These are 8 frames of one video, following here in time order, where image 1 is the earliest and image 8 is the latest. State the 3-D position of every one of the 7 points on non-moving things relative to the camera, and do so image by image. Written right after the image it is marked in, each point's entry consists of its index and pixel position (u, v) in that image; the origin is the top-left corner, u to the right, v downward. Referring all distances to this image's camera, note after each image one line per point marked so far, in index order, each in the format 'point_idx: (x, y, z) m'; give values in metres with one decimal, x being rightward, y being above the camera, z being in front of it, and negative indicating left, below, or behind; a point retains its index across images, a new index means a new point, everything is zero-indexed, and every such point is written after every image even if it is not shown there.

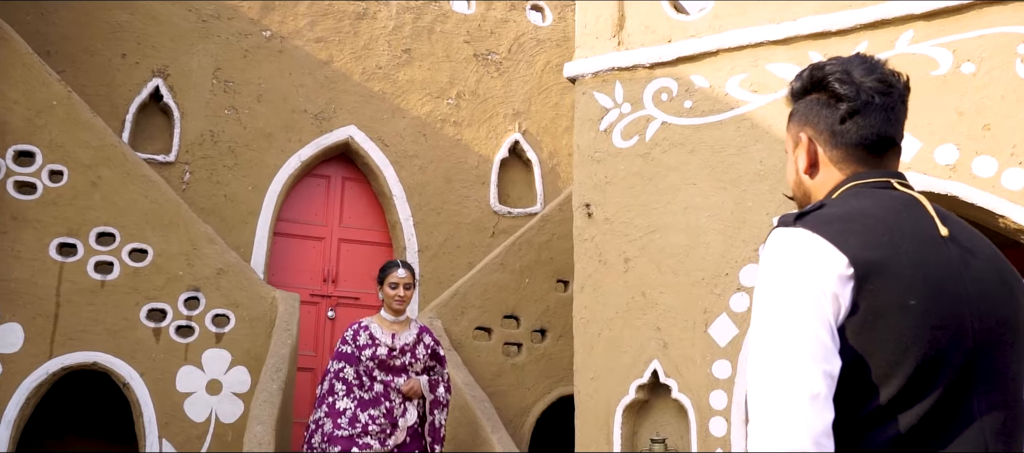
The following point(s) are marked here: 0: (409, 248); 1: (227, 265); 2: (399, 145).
0: (-0.9, -0.2, +8.3) m
1: (-1.9, -0.3, +6.6) m
2: (-1.0, +0.7, +8.5) m
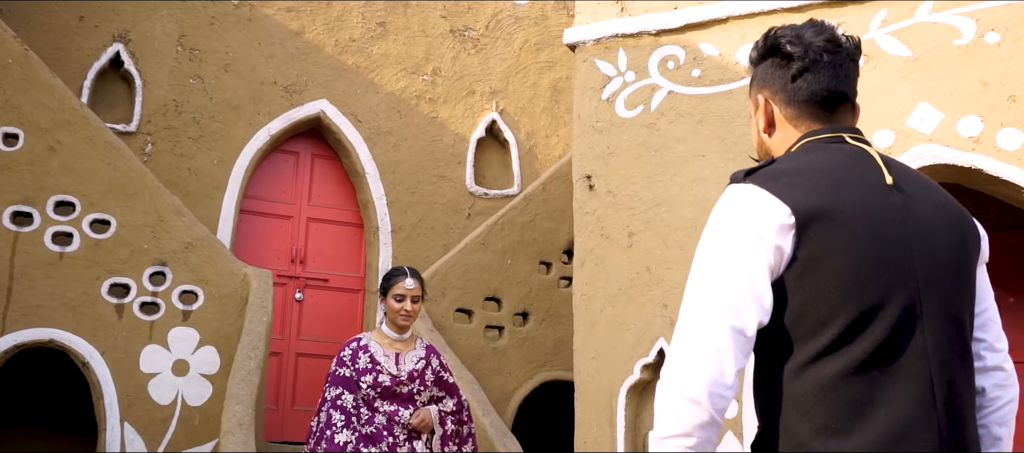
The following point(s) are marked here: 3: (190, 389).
0: (-1.0, 0.0, +8.0) m
1: (-2.0, -0.1, +6.2) m
2: (-1.1, +0.9, +8.2) m
3: (-1.9, -1.0, +5.9) m
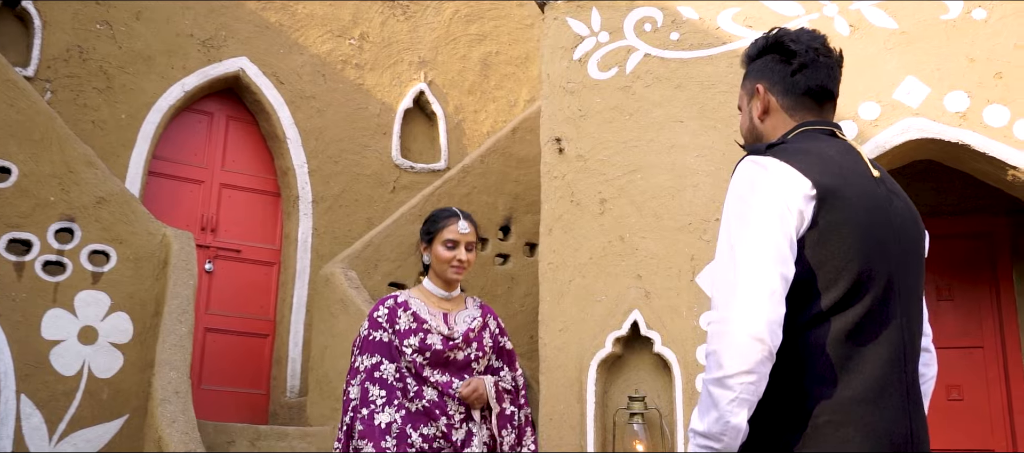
0: (-1.6, +0.2, +7.5) m
1: (-2.2, +0.2, +5.6) m
2: (-1.7, +1.1, +7.7) m
3: (-2.2, -0.7, +5.3) m
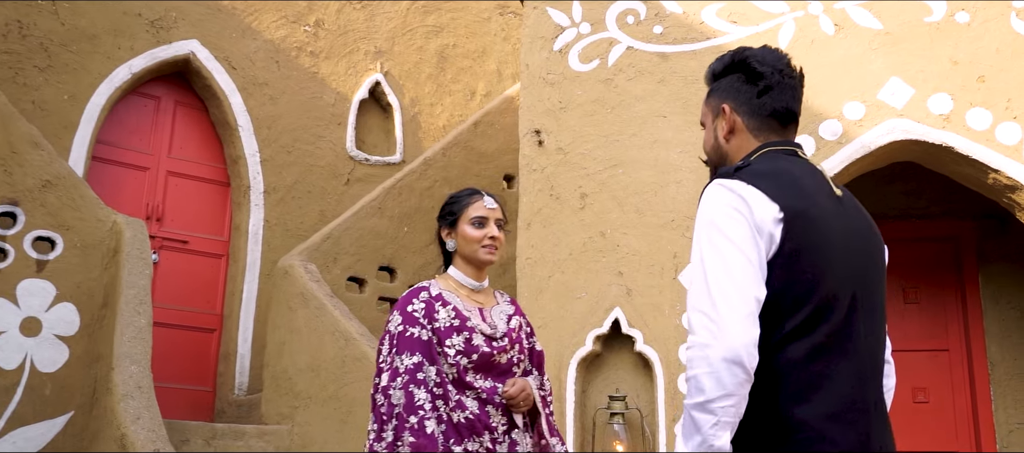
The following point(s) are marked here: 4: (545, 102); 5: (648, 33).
0: (-1.9, +0.3, +7.2) m
1: (-2.4, +0.3, +5.3) m
2: (-2.0, +1.2, +7.4) m
3: (-2.4, -0.6, +5.0) m
4: (+0.2, +0.6, +4.8) m
5: (+0.7, +0.9, +4.8) m
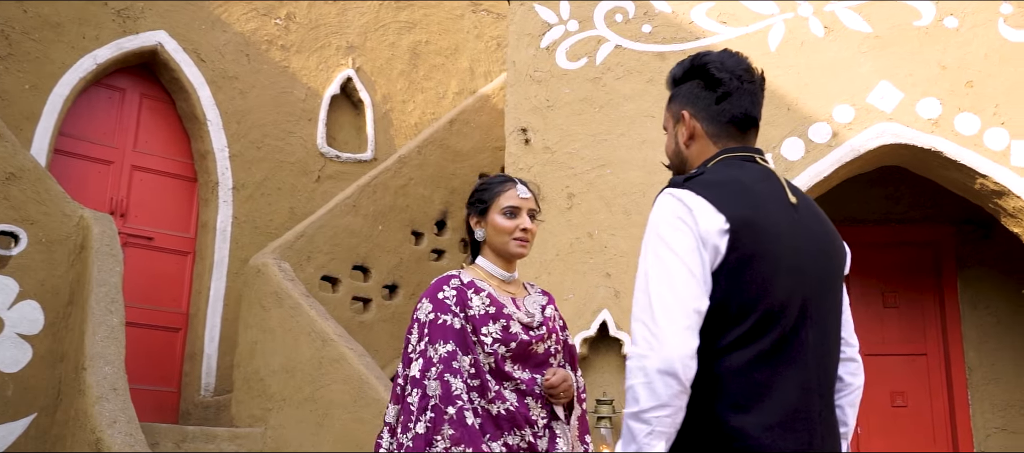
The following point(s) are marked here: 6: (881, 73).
0: (-2.0, +0.3, +7.0) m
1: (-2.5, +0.3, +5.1) m
2: (-2.1, +1.2, +7.2) m
3: (-2.4, -0.6, +4.8) m
4: (+0.1, +0.6, +4.7) m
5: (+0.6, +0.9, +4.7) m
6: (+1.7, +0.7, +4.5) m
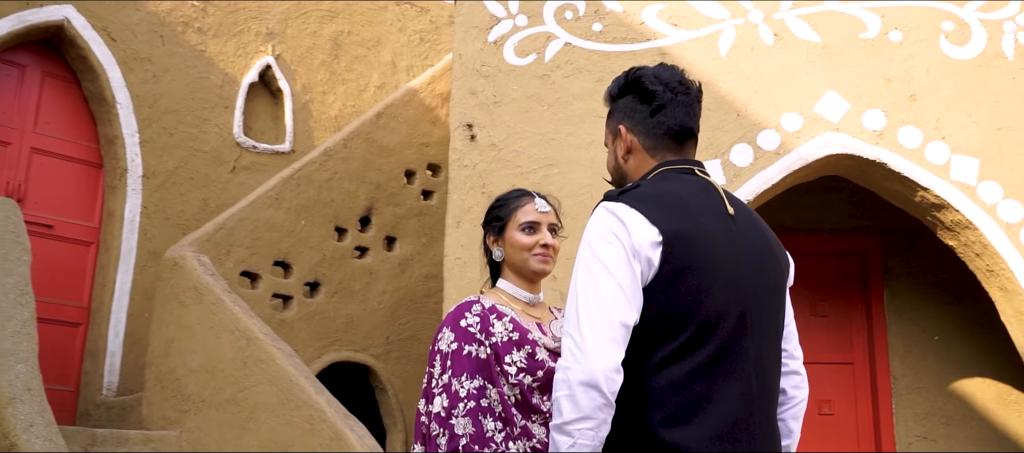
0: (-2.5, +0.4, +6.6) m
1: (-2.8, +0.4, +4.6) m
2: (-2.6, +1.3, +6.8) m
3: (-2.7, -0.5, +4.4) m
4: (-0.2, +0.6, +4.6) m
5: (+0.3, +0.9, +4.7) m
6: (+1.4, +0.6, +4.5) m
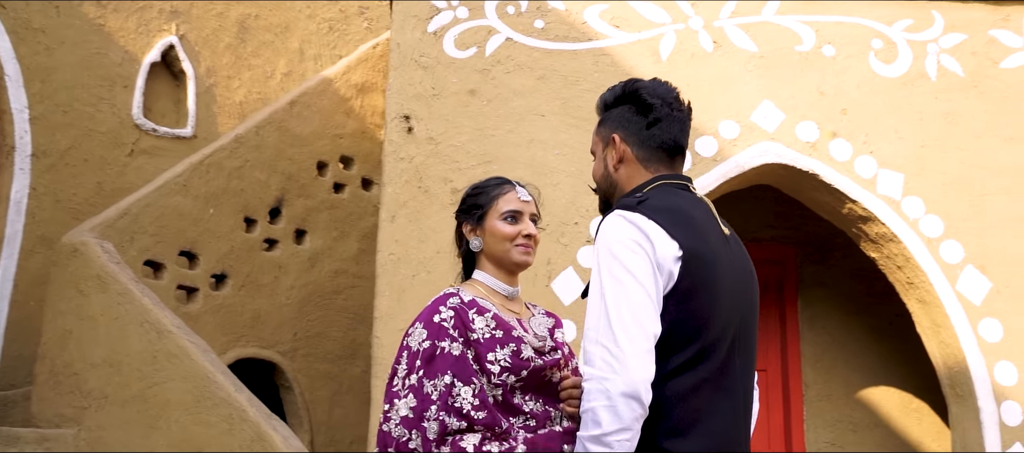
0: (-3.0, +0.5, +6.2) m
1: (-3.0, +0.5, +4.2) m
2: (-3.1, +1.4, +6.3) m
3: (-3.0, -0.4, +3.9) m
4: (-0.4, +0.6, +4.4) m
5: (+0.1, +0.9, +4.6) m
6: (+1.2, +0.6, +4.6) m
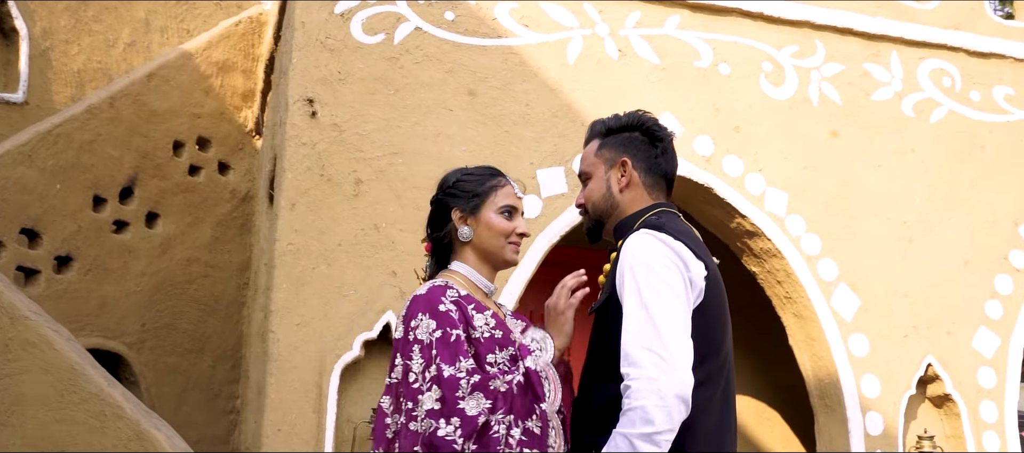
0: (-3.7, +0.7, +5.4) m
1: (-3.3, +0.7, +3.4) m
2: (-3.8, +1.6, +5.5) m
3: (-3.2, -0.2, +3.2) m
4: (-0.8, +0.7, +4.2) m
5: (-0.3, +0.9, +4.4) m
6: (+0.7, +0.6, +4.7) m
